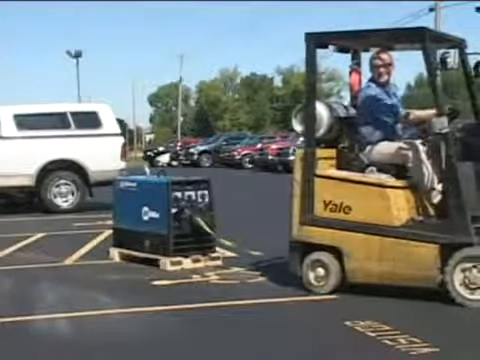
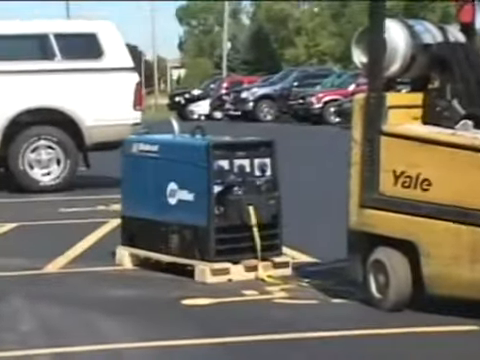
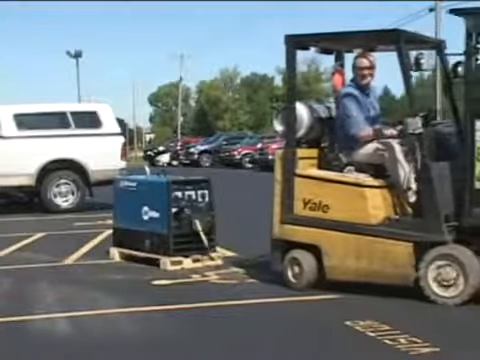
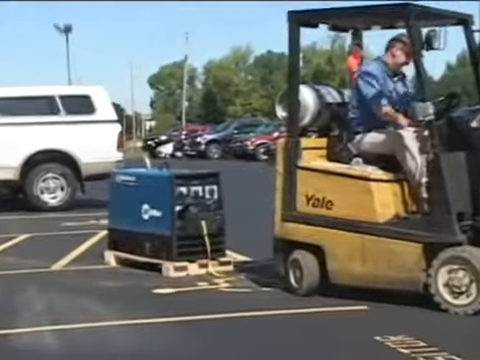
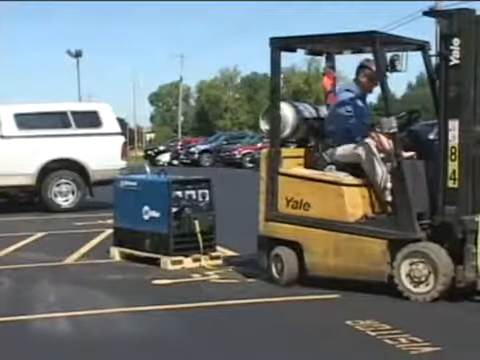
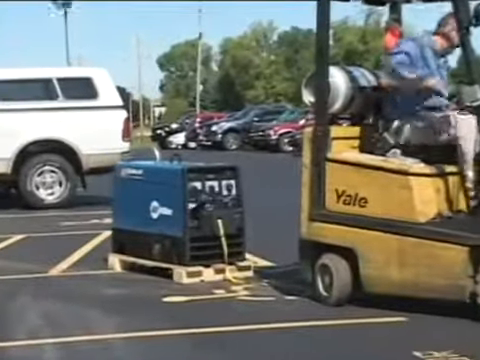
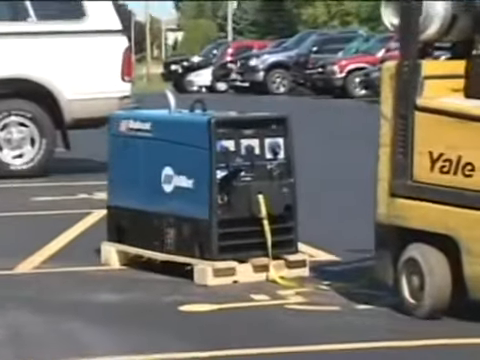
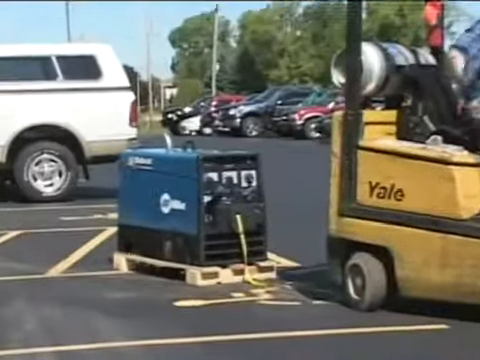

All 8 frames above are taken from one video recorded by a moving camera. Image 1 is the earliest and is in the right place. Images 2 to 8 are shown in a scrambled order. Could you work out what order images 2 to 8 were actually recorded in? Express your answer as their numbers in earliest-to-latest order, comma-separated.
3, 5, 4, 6, 8, 2, 7
